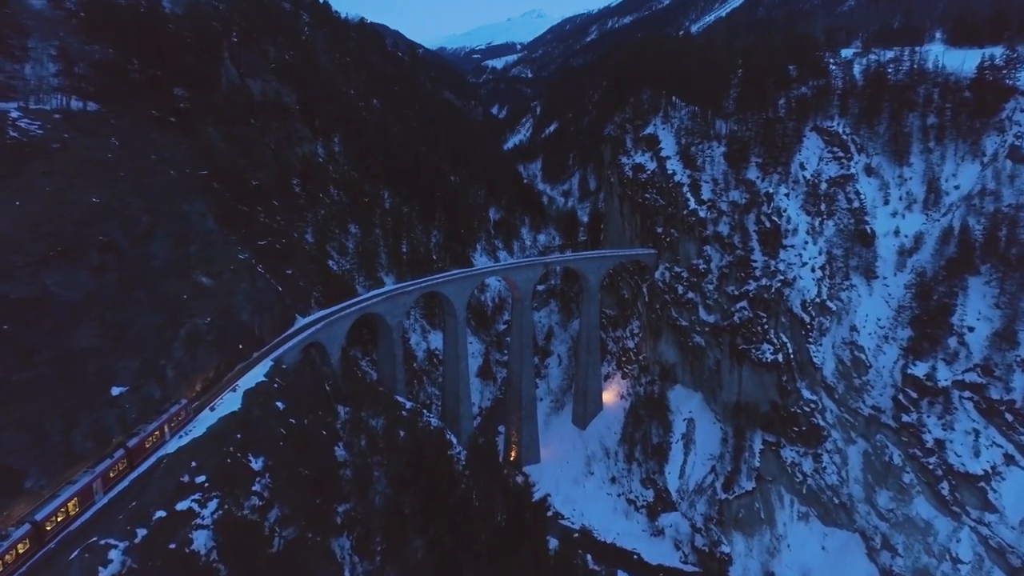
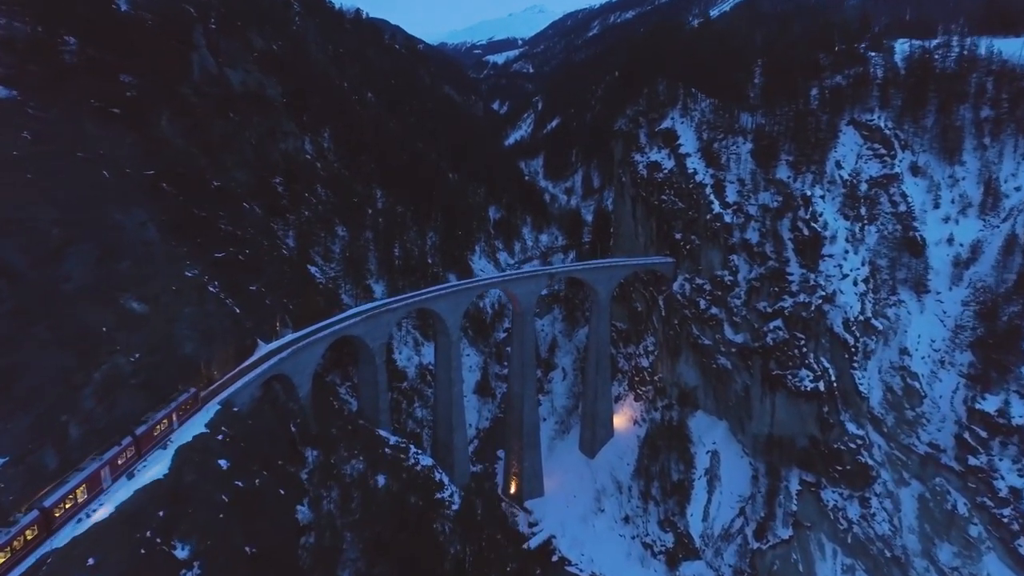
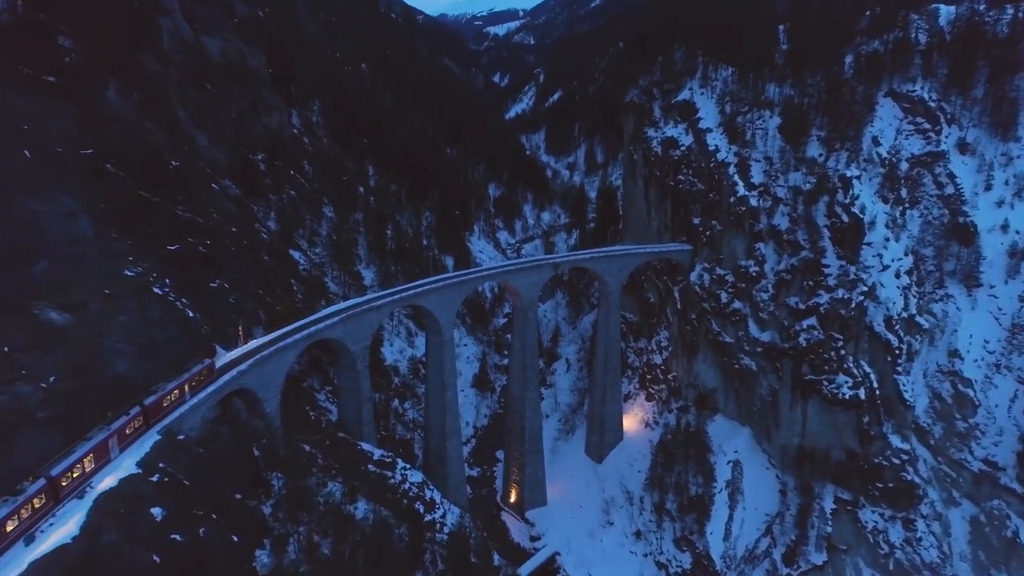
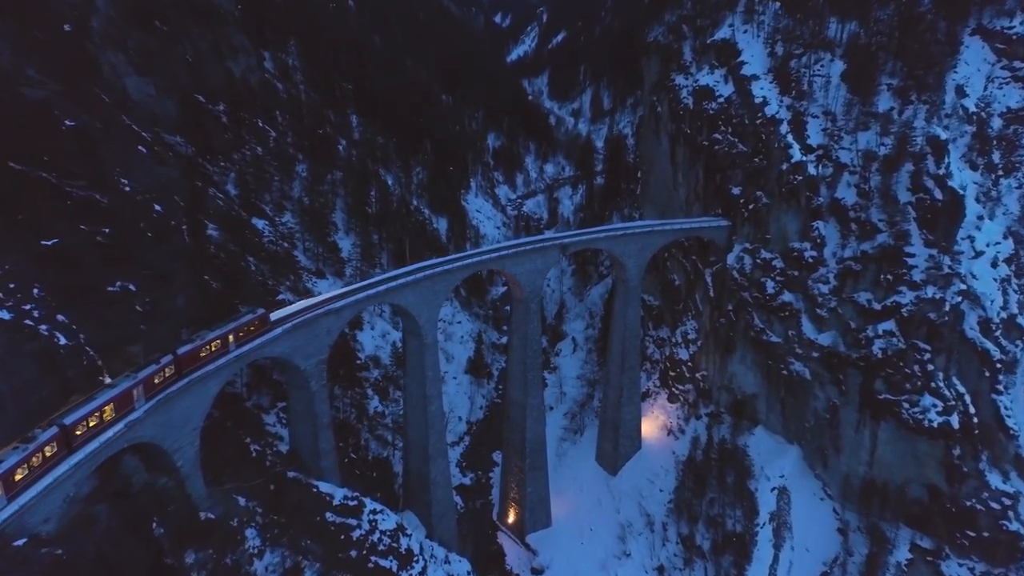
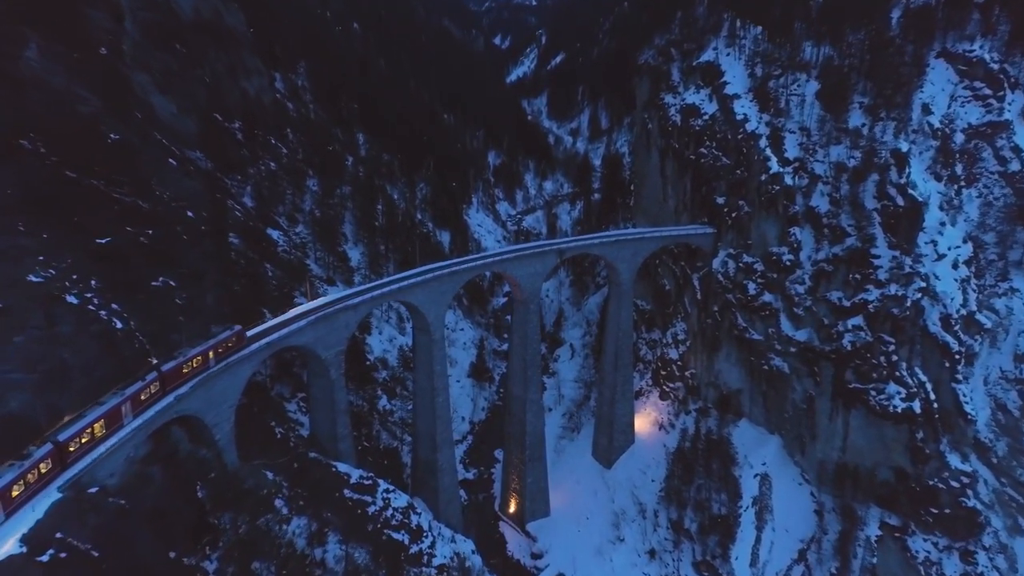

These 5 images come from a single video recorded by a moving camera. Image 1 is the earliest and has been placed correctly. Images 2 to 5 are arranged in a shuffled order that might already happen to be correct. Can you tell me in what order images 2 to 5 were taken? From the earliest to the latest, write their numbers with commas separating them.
2, 3, 5, 4
